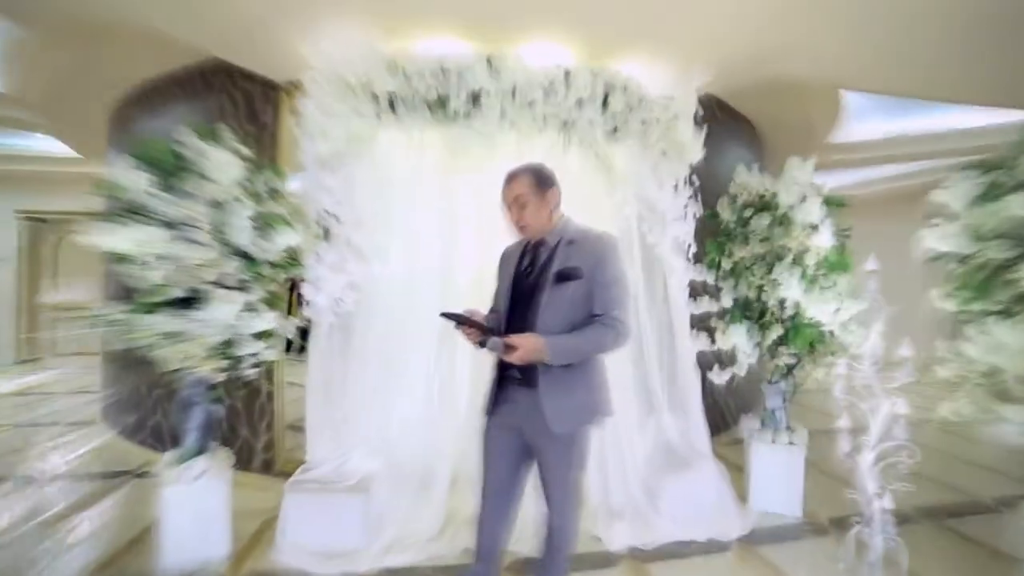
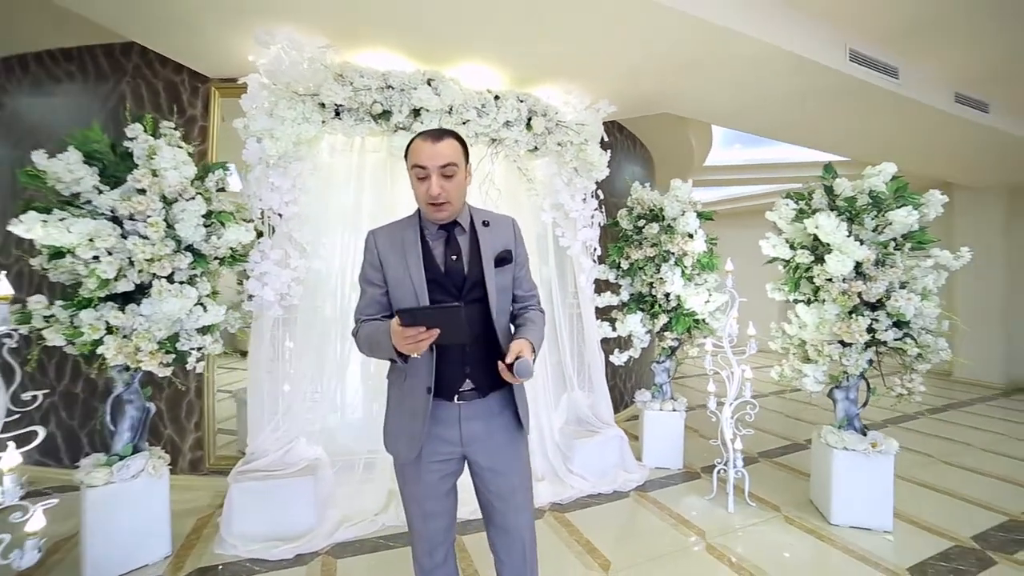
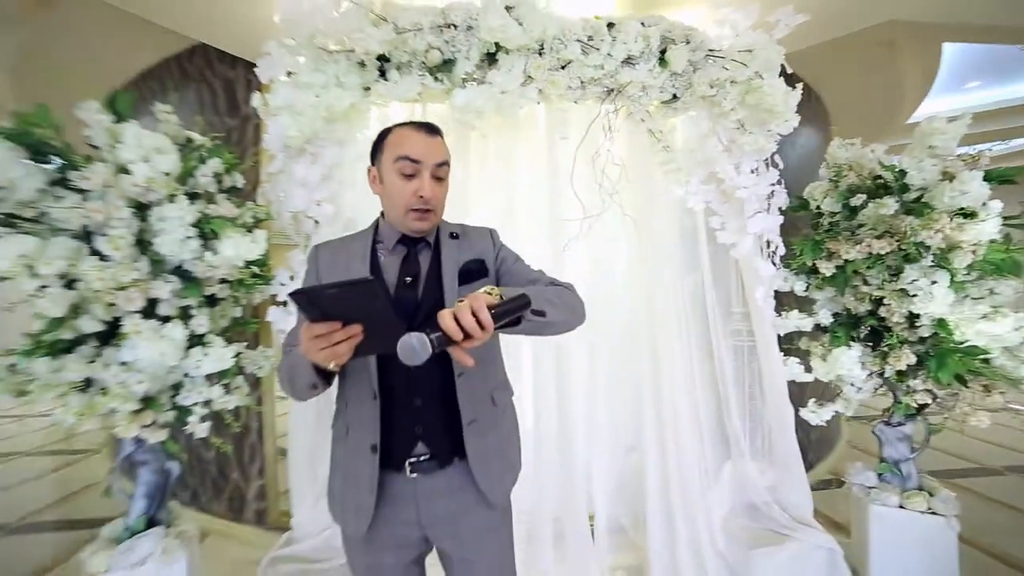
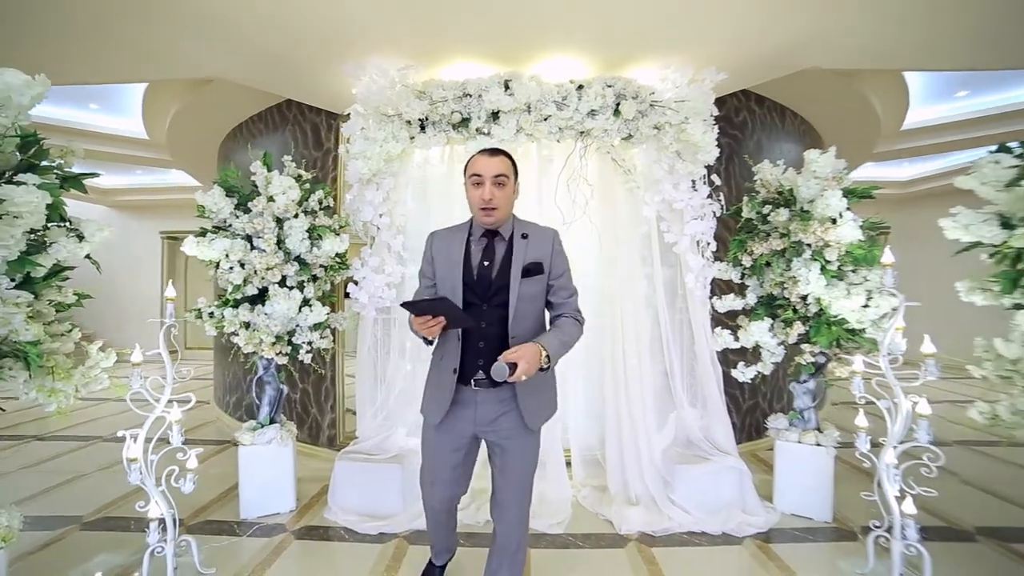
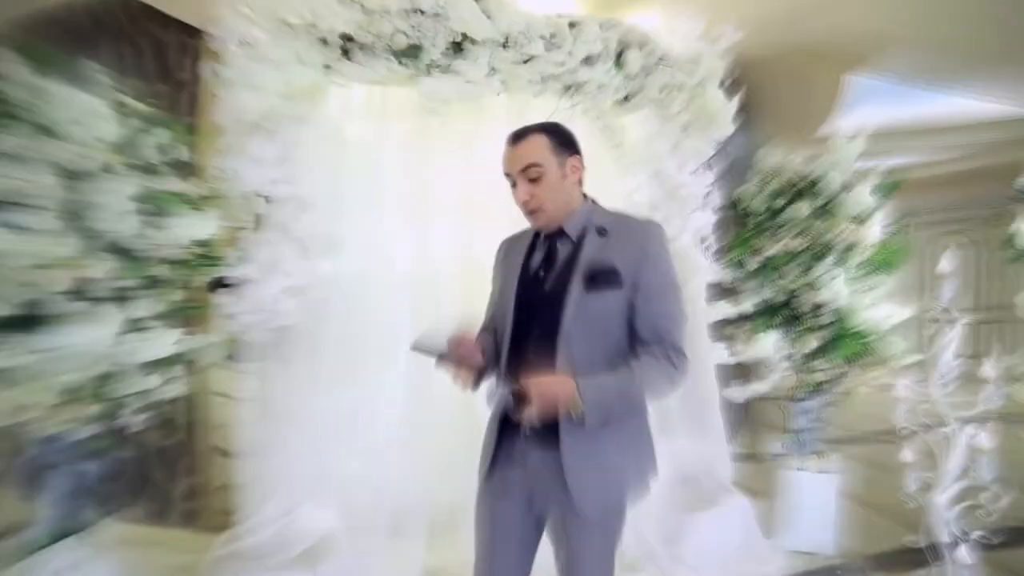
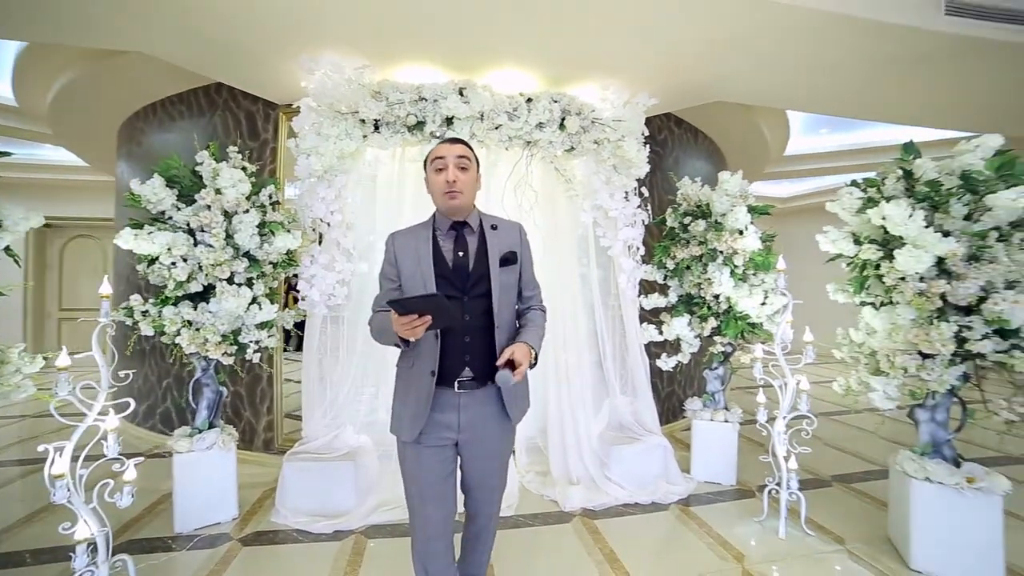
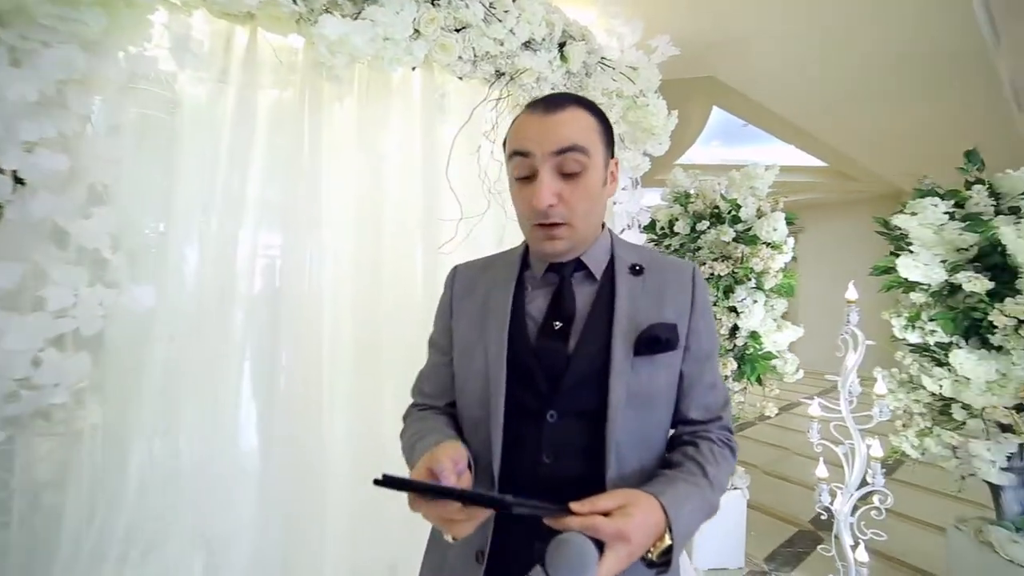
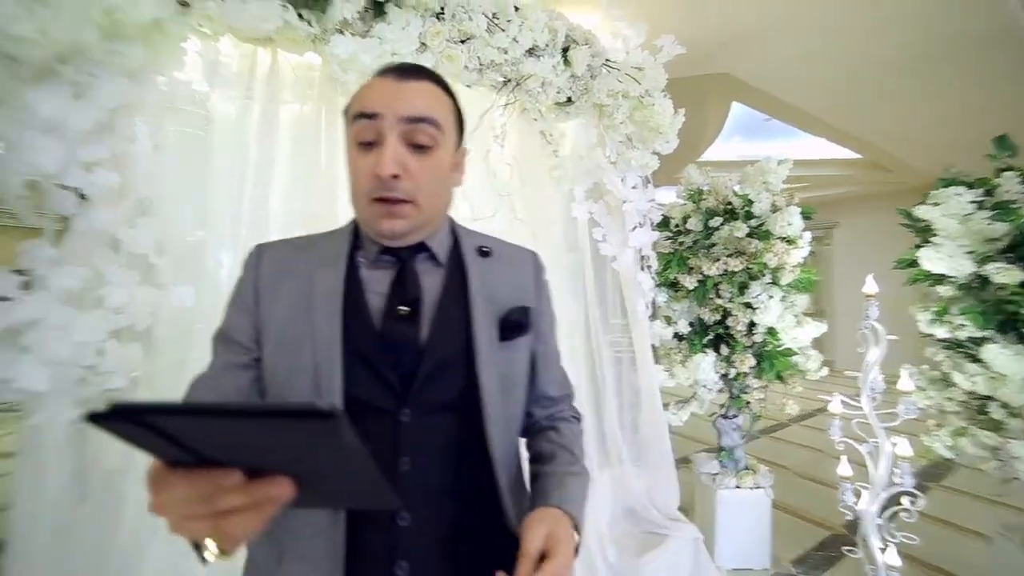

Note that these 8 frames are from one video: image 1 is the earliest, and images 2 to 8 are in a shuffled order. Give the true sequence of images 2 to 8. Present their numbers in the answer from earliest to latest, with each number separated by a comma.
5, 7, 8, 3, 4, 6, 2
